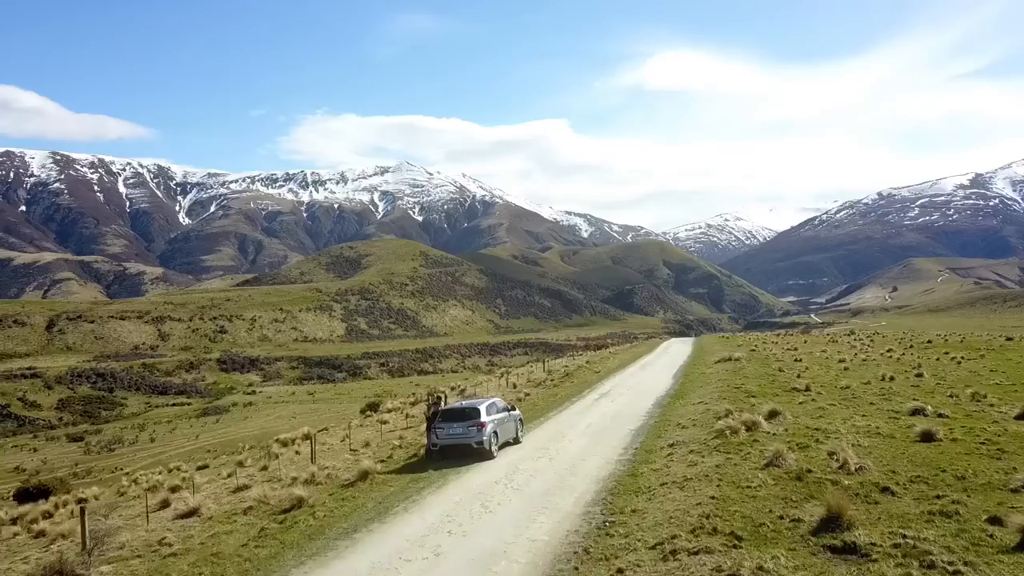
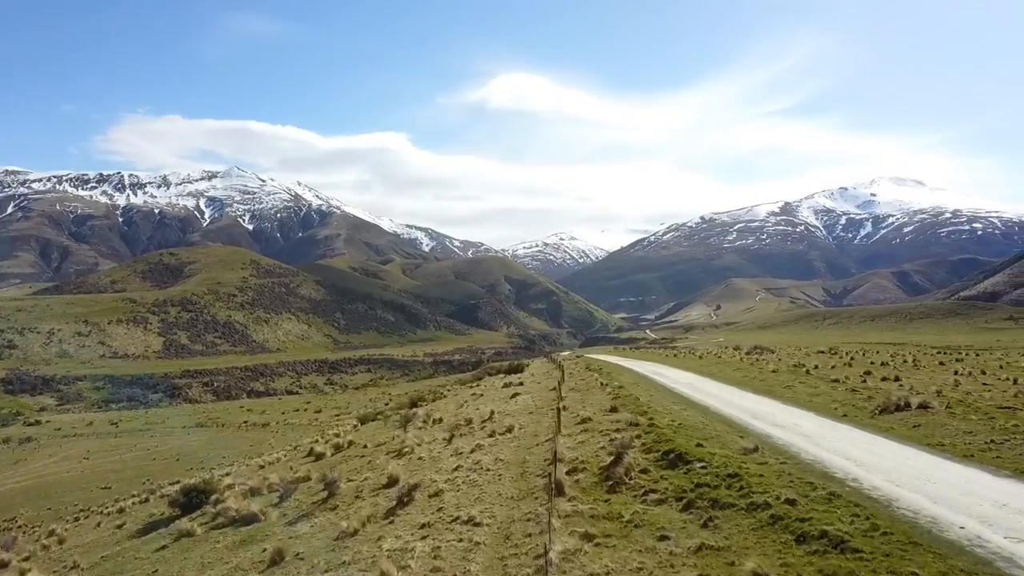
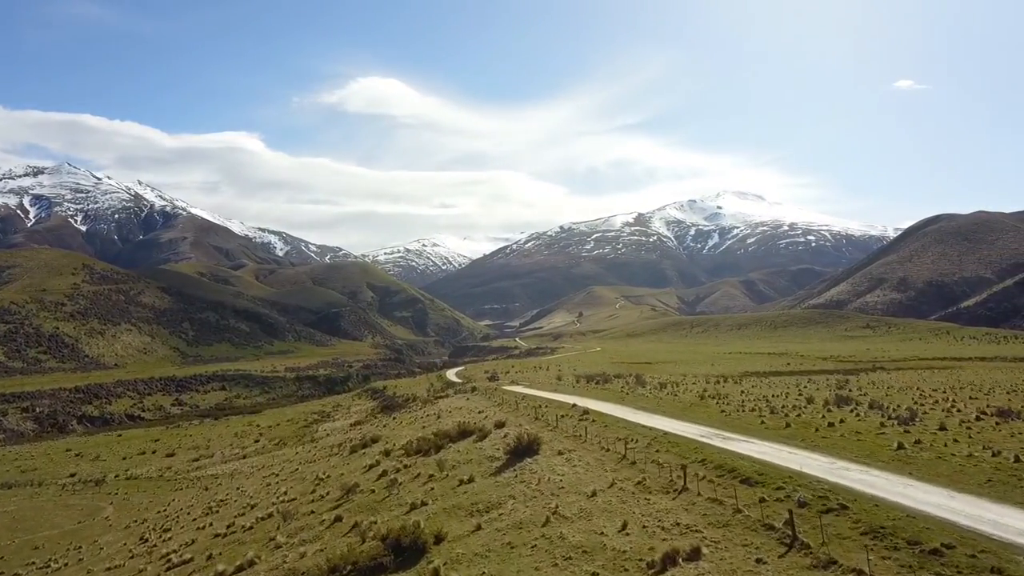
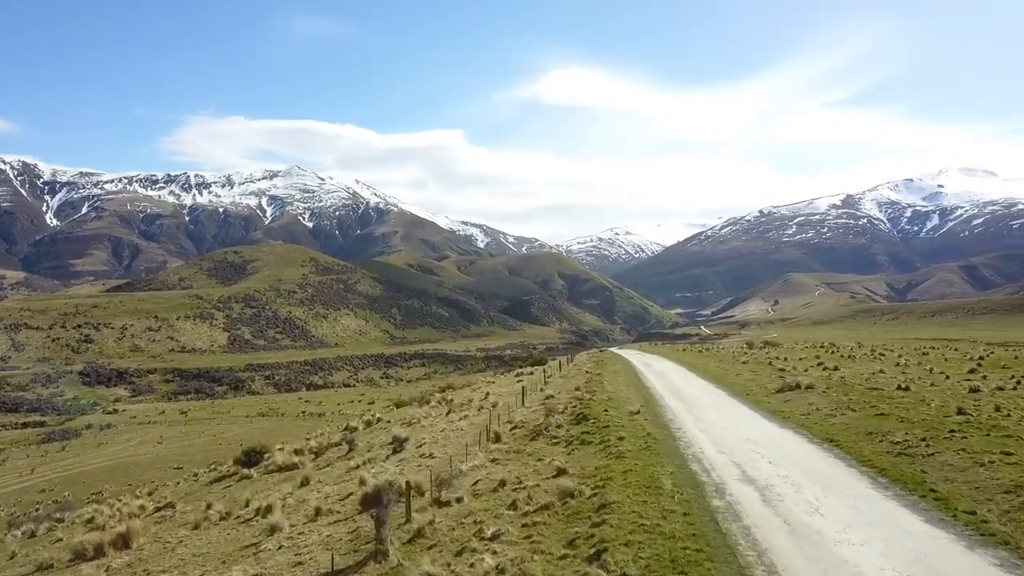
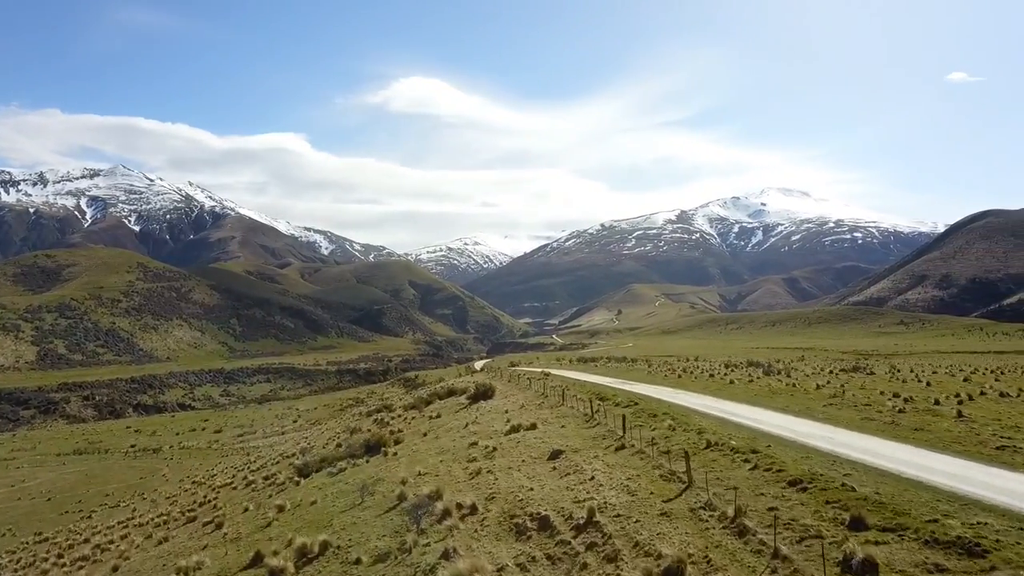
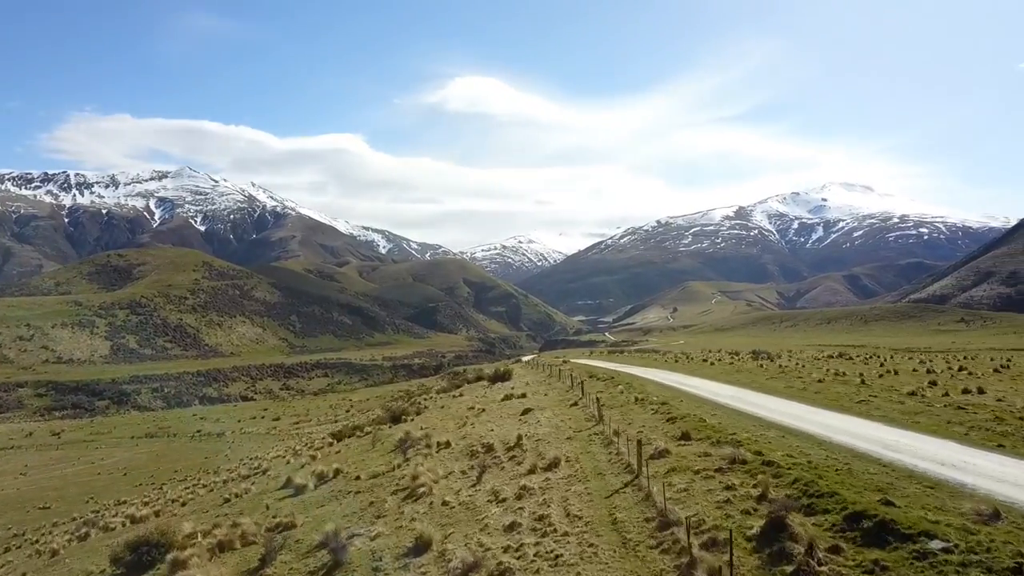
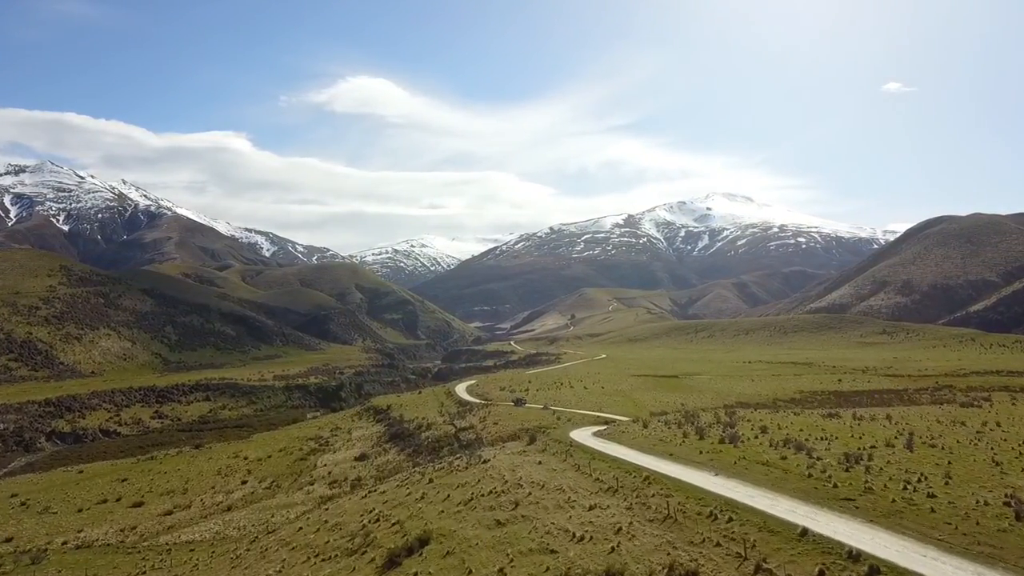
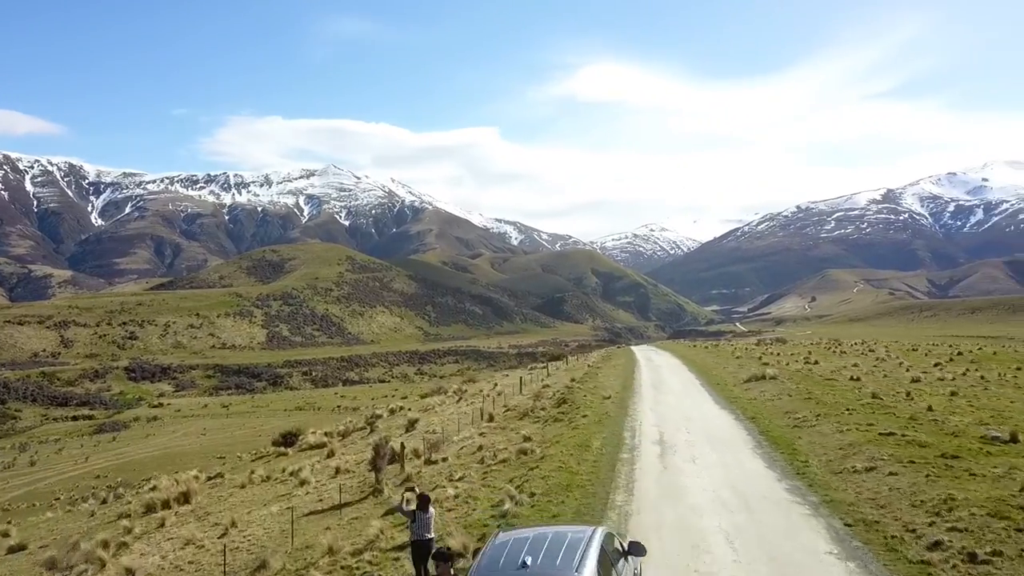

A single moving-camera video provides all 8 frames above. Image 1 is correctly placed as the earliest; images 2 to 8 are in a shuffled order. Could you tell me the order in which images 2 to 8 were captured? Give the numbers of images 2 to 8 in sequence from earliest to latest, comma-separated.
8, 4, 2, 6, 5, 3, 7
